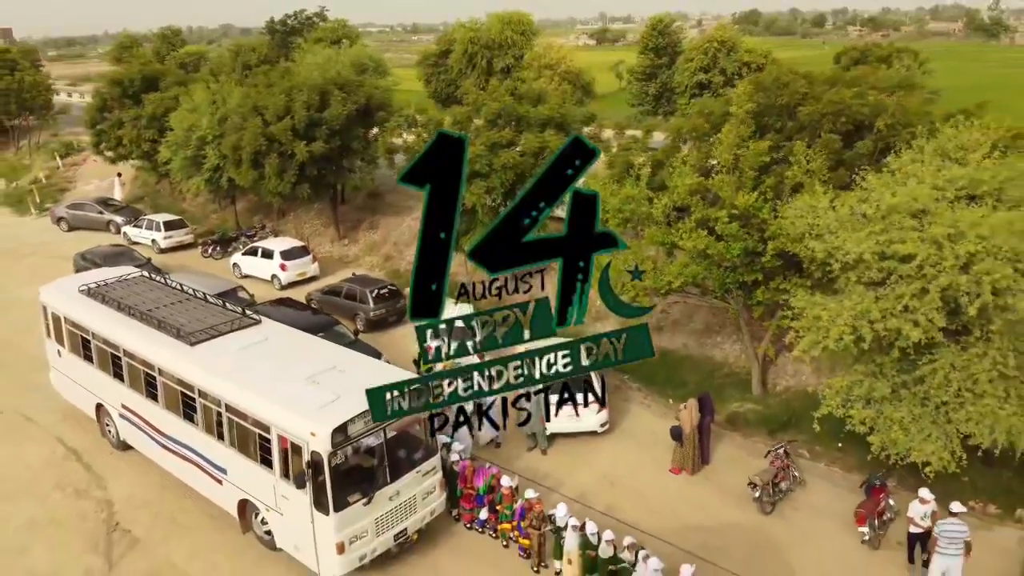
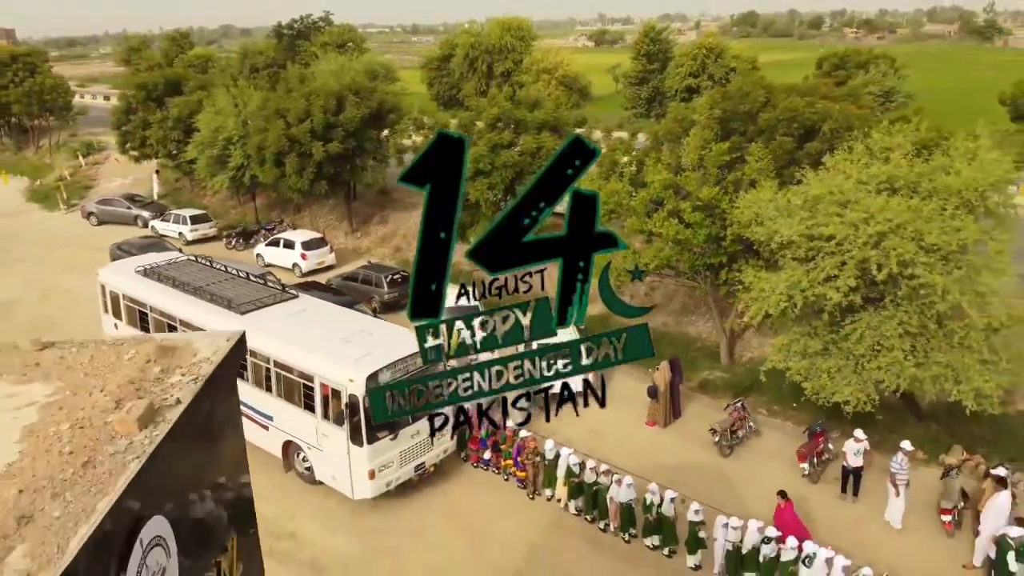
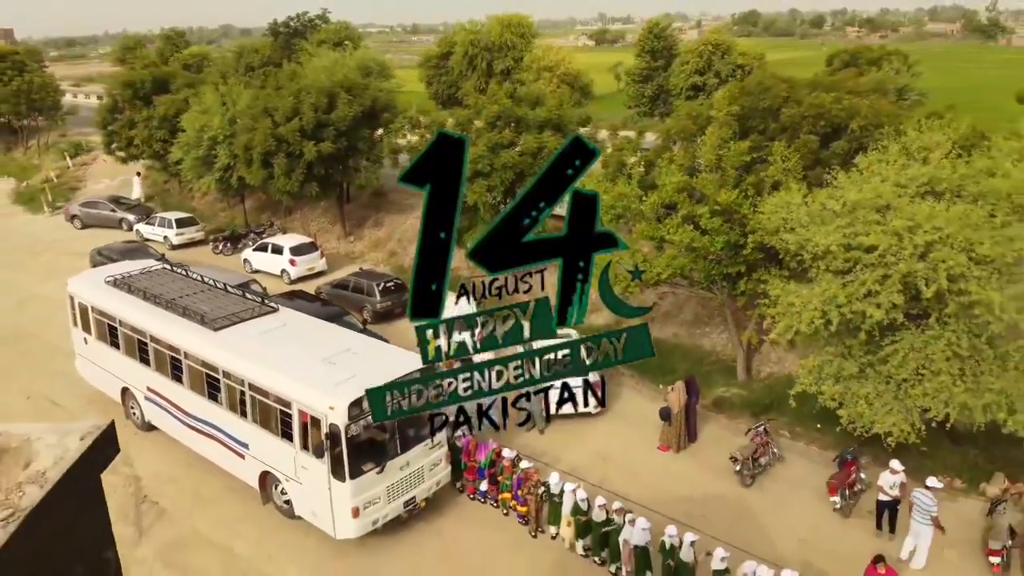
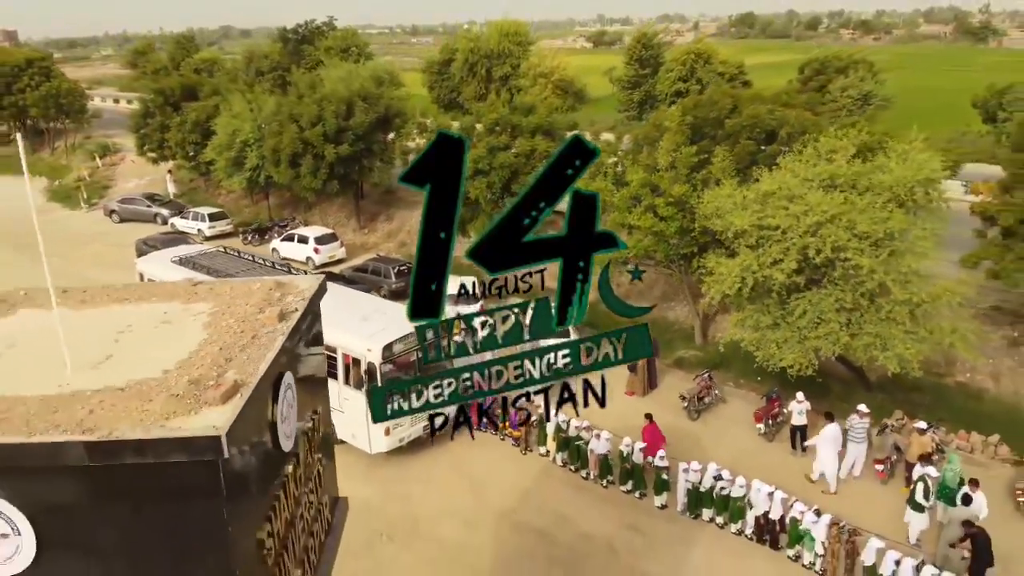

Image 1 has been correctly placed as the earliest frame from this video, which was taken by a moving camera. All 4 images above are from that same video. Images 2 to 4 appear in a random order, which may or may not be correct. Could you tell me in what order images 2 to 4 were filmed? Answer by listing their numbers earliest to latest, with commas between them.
3, 2, 4
